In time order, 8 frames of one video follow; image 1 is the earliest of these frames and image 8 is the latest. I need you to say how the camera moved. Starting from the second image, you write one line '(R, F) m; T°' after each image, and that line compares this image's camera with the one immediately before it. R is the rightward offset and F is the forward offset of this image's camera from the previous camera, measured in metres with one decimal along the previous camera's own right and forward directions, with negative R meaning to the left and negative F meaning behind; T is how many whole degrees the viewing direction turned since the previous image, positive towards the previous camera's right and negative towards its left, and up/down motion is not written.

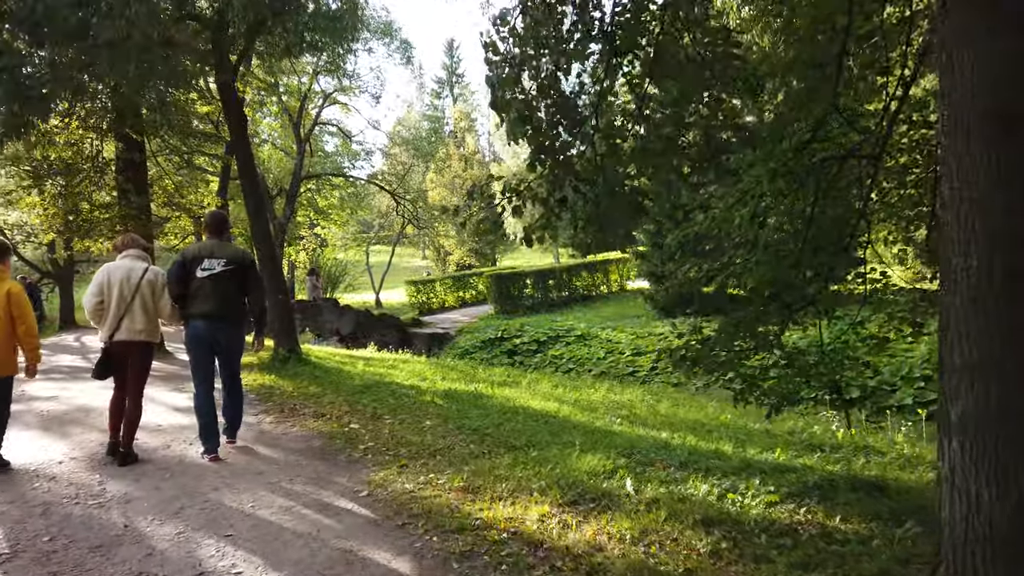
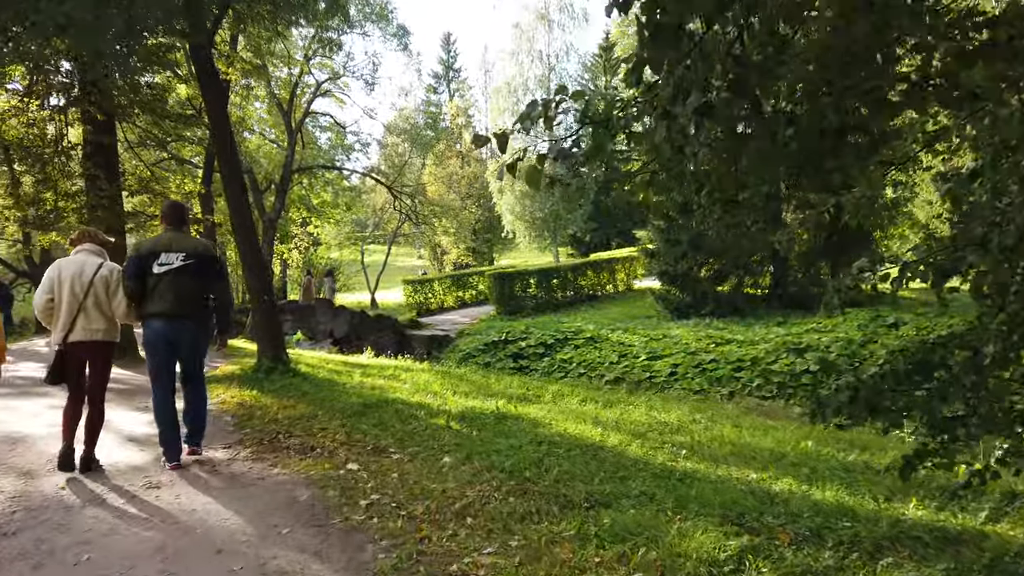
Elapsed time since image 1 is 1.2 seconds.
(-0.2, +1.0) m; 0°
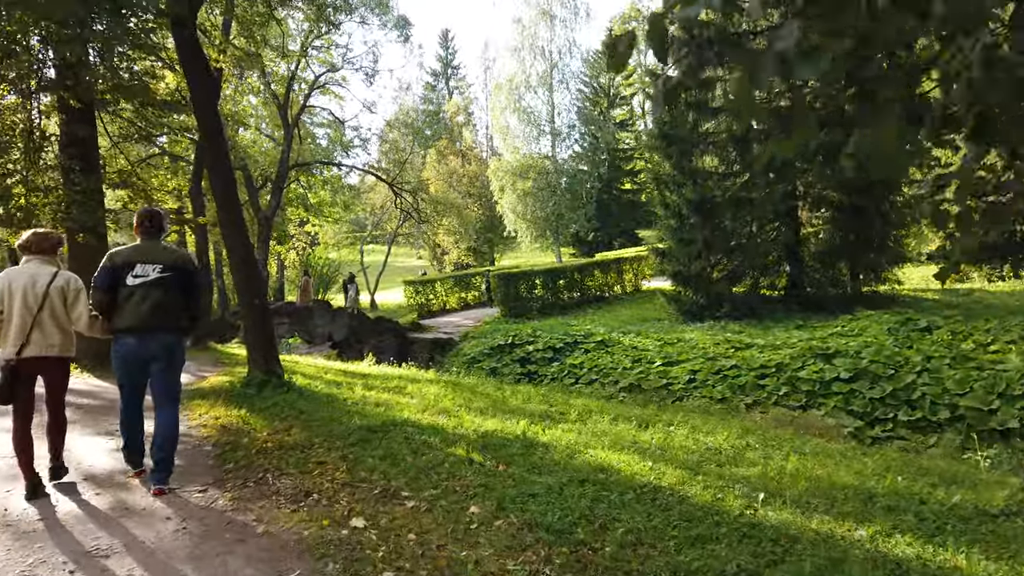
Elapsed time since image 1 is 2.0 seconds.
(-0.2, +0.7) m; 0°
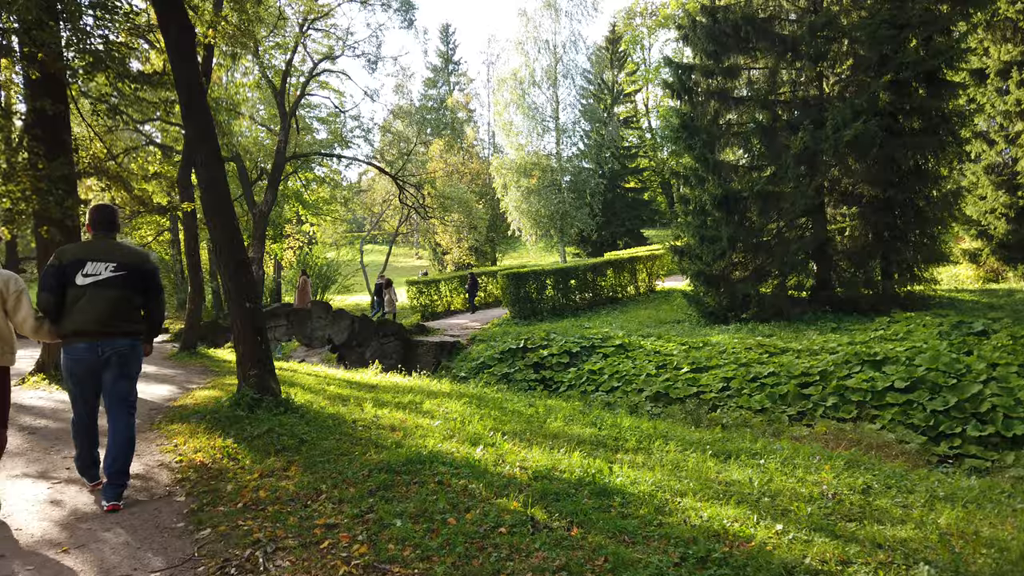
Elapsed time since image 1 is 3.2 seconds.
(-0.3, +1.0) m; 0°
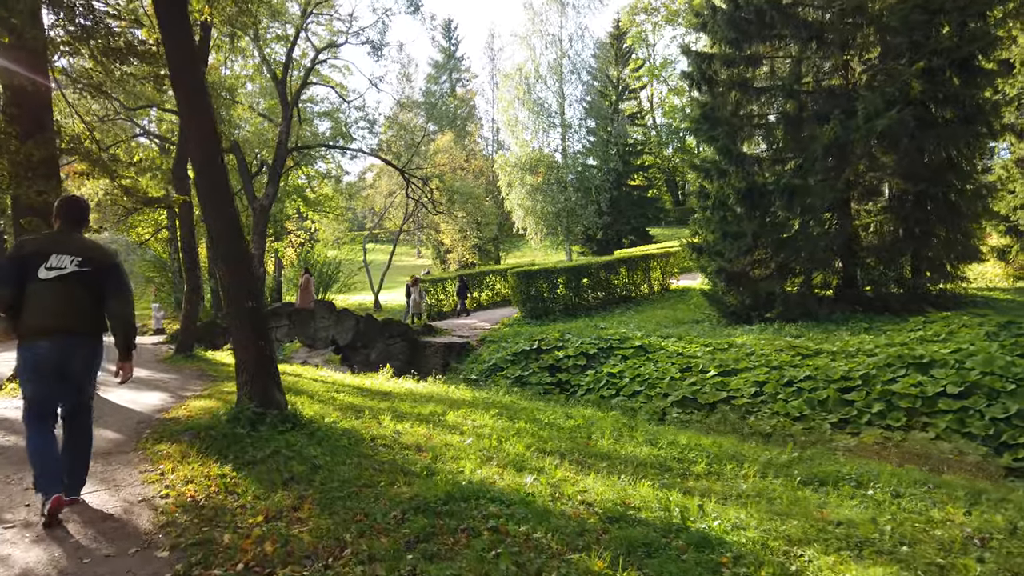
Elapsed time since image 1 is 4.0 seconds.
(-0.3, +0.7) m; 0°
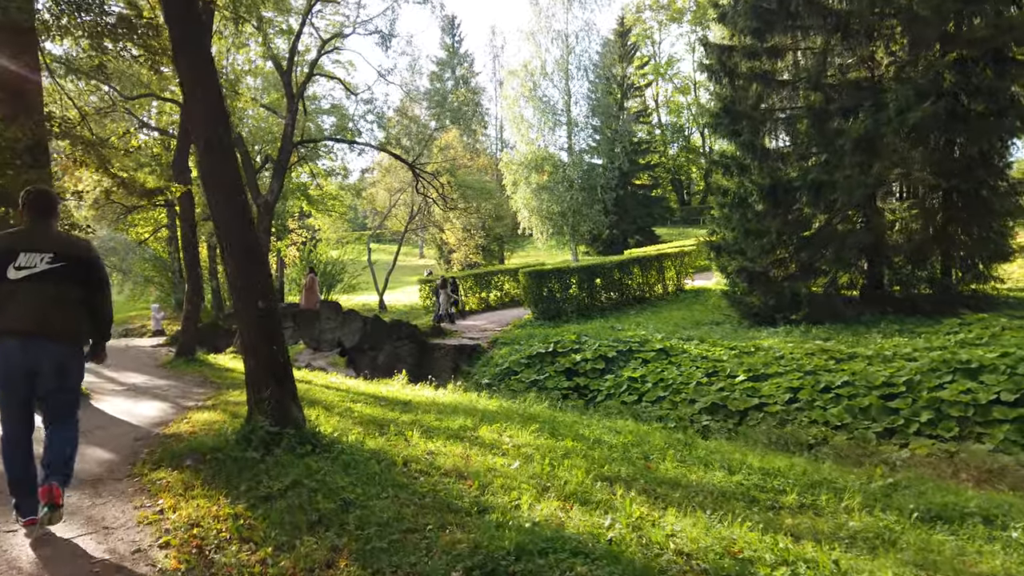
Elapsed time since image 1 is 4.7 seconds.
(-0.3, +0.6) m; 0°
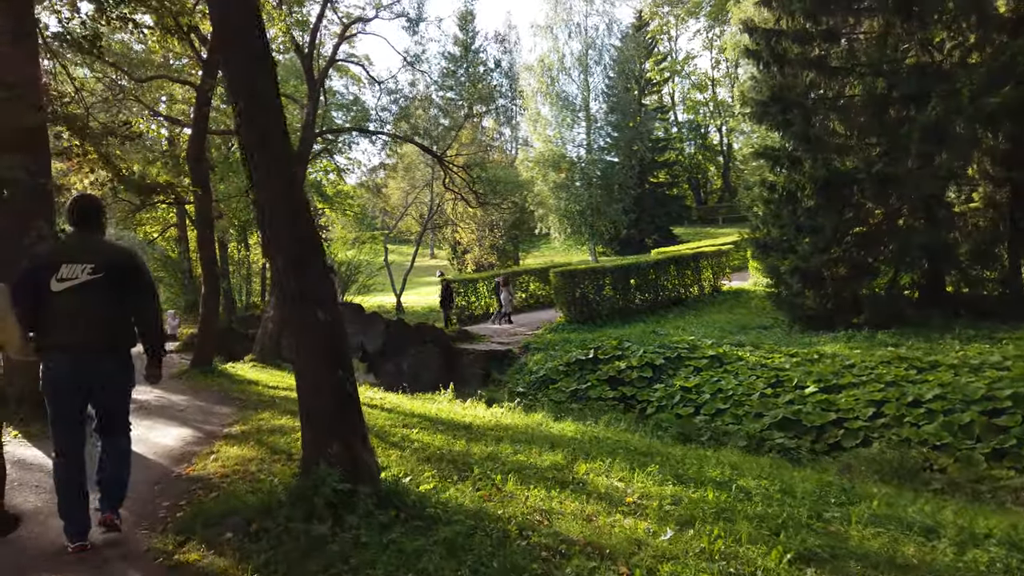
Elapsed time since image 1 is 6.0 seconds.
(-0.5, +0.9) m; 0°
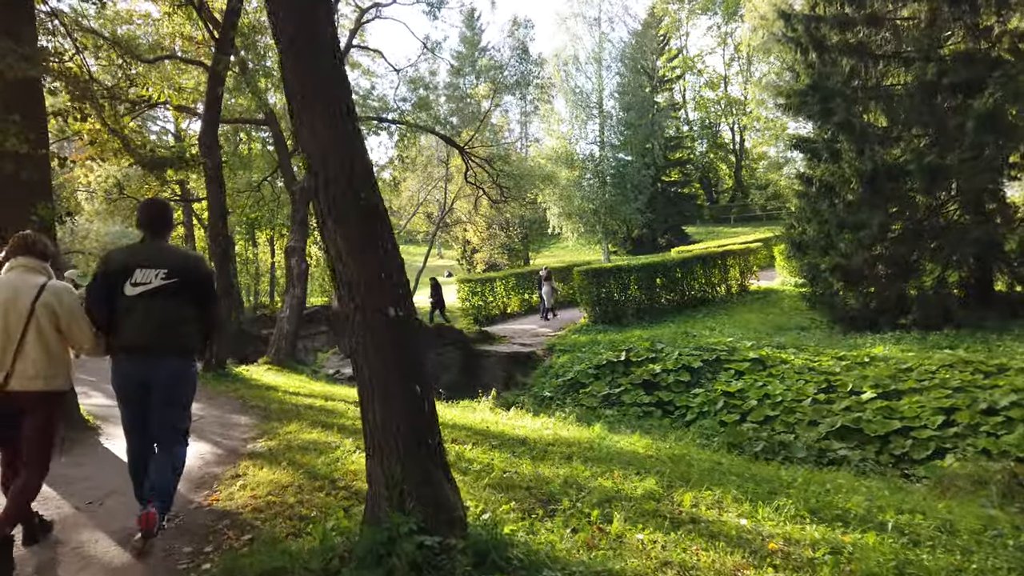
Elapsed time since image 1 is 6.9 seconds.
(-0.4, +0.7) m; 0°
